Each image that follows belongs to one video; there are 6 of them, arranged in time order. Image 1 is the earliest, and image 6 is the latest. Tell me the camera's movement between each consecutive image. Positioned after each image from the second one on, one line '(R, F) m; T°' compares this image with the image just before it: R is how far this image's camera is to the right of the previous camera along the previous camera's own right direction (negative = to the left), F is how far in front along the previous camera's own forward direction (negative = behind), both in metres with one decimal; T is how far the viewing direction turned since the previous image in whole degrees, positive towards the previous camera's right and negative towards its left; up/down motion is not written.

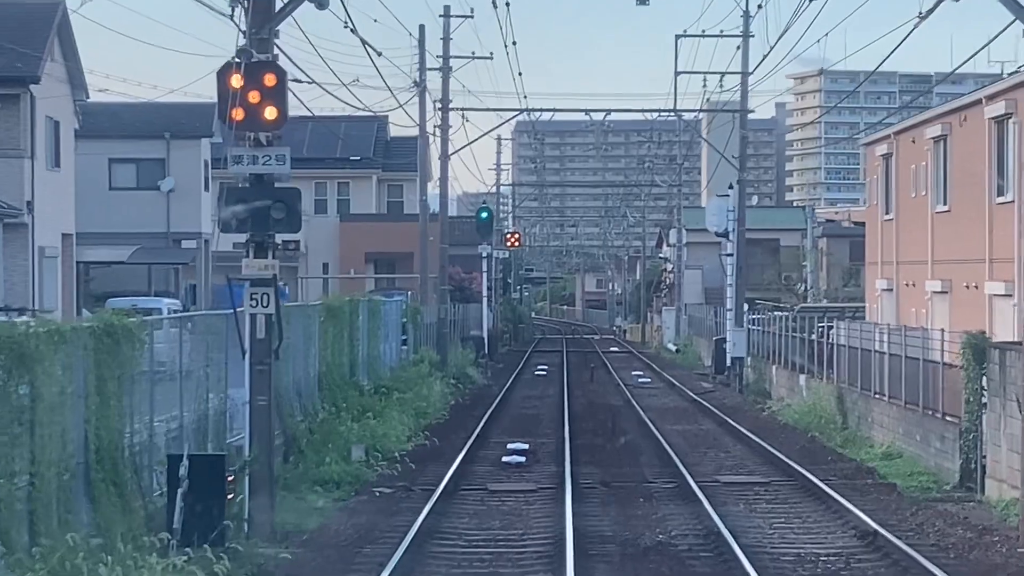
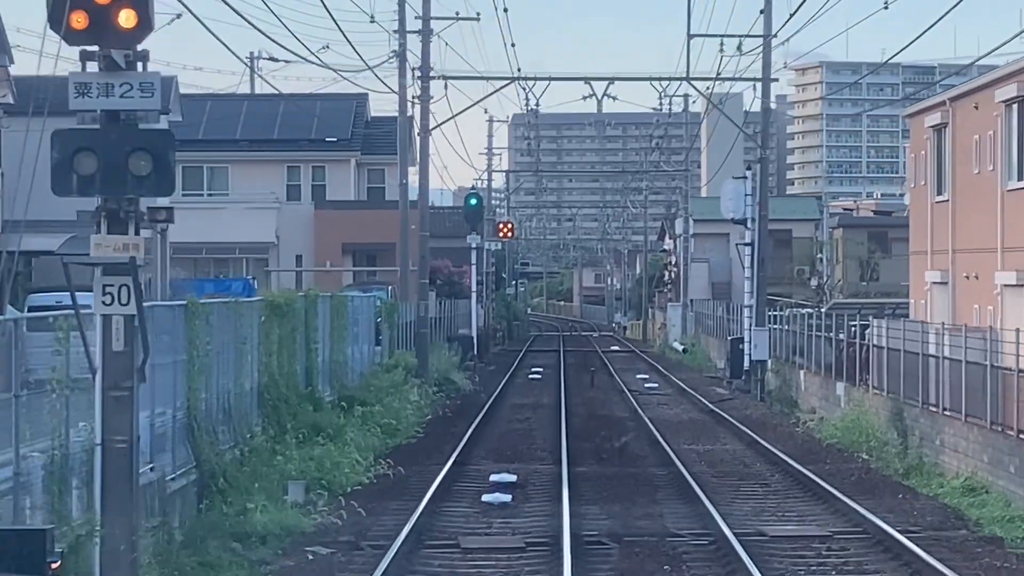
(+0.1, +4.6) m; 0°
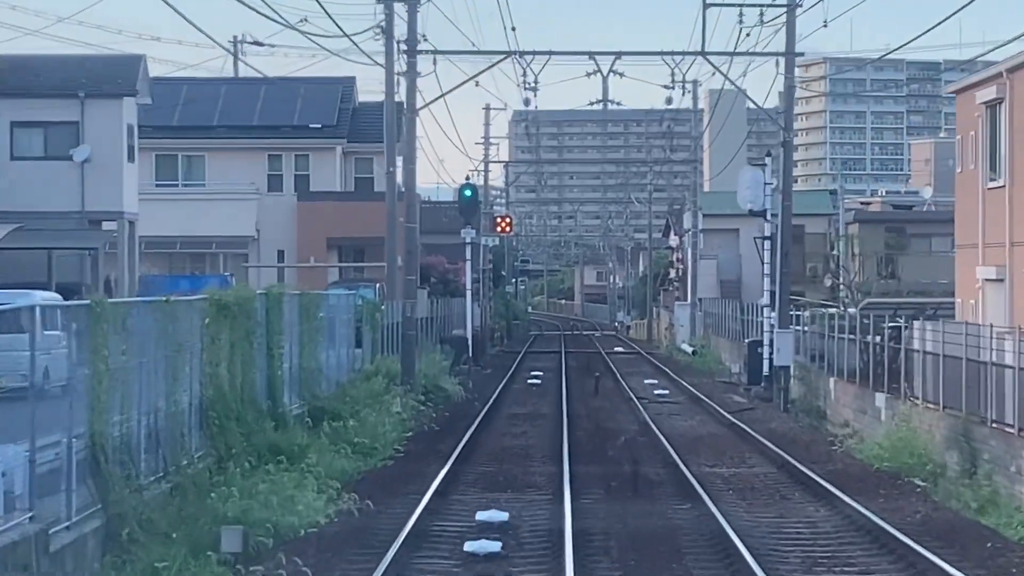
(+0.1, +3.2) m; 0°
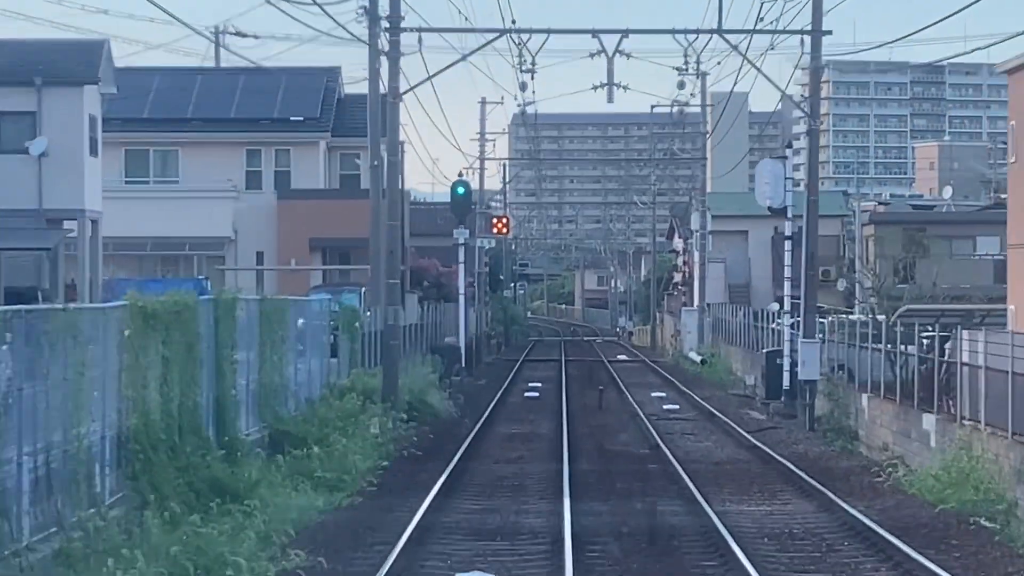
(+0.1, +3.0) m; 0°
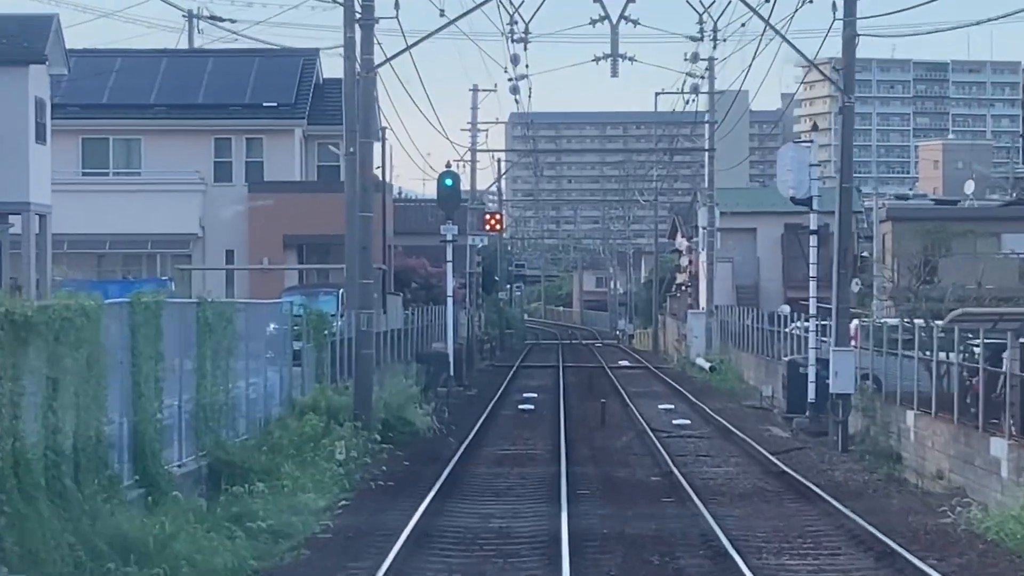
(+0.1, +3.3) m; 0°
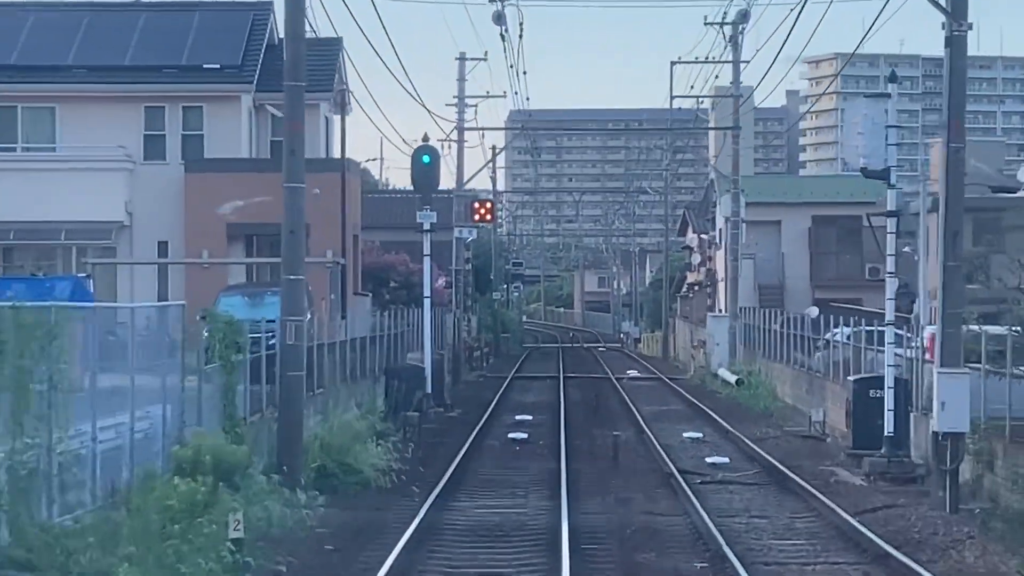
(+0.1, +6.3) m; 0°
